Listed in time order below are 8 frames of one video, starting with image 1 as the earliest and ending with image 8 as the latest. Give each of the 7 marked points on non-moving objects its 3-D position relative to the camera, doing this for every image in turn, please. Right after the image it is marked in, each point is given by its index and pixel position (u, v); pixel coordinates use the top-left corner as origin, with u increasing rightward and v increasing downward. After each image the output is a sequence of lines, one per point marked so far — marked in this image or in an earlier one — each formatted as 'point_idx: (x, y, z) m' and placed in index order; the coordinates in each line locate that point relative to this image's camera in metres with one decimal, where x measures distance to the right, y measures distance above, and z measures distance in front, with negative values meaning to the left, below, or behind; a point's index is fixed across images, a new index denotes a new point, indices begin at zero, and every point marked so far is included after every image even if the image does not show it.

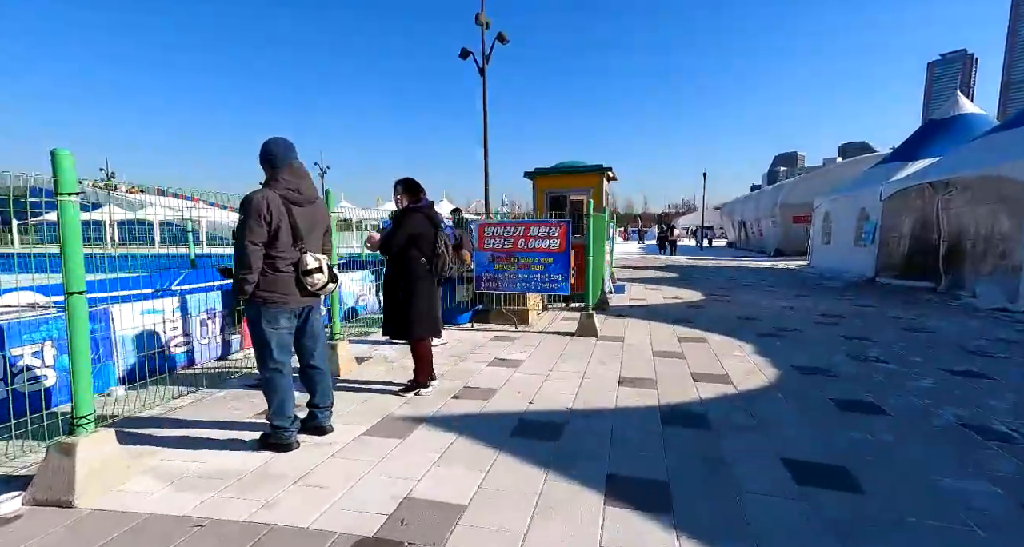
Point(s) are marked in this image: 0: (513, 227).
0: (0.0, +0.7, +7.6) m
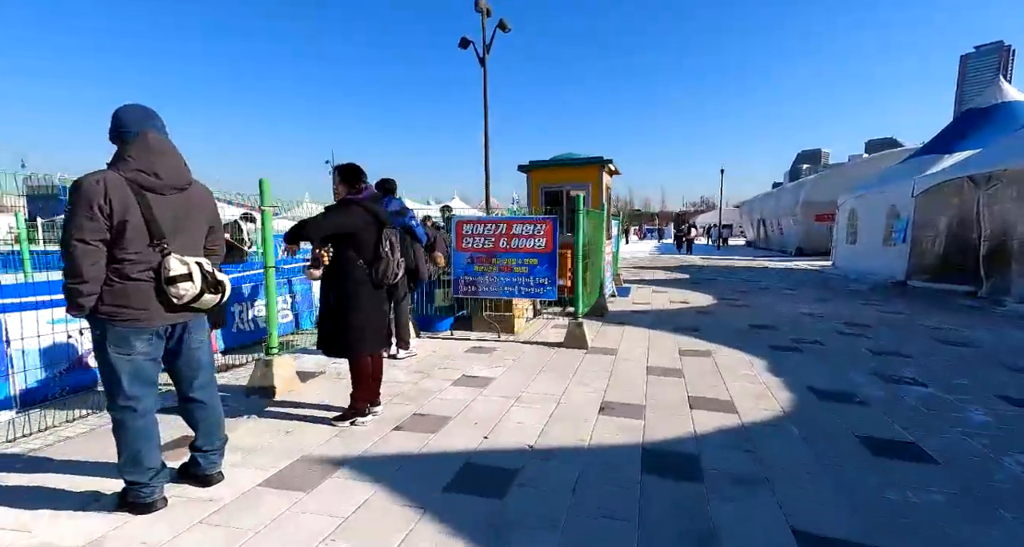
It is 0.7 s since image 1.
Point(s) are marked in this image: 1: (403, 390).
0: (-0.2, +0.6, +6.8) m
1: (-1.0, -1.1, +4.7) m
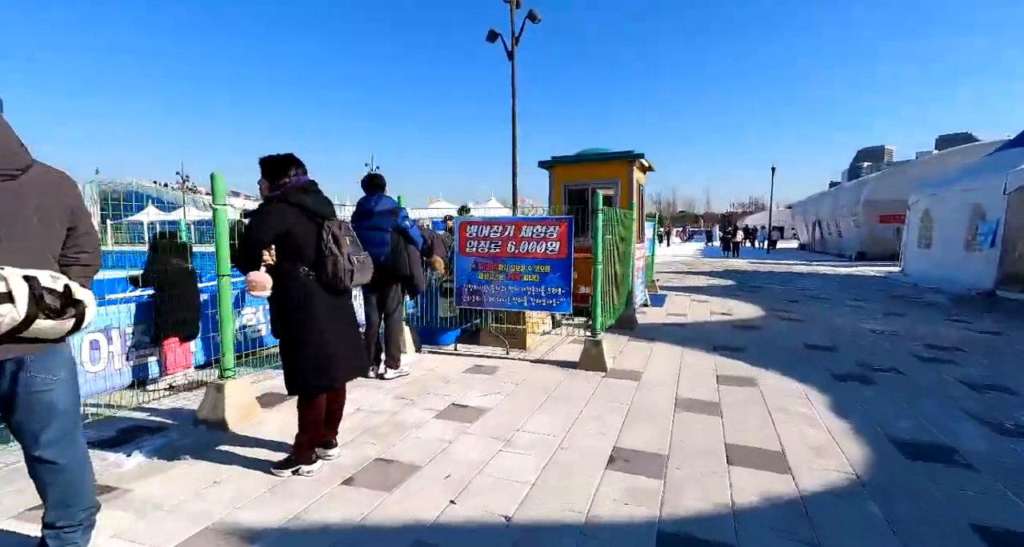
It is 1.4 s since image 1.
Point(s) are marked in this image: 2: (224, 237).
0: (-0.1, +0.5, +5.9) m
1: (-1.0, -1.1, +4.0) m
2: (-2.2, +0.3, +4.0) m
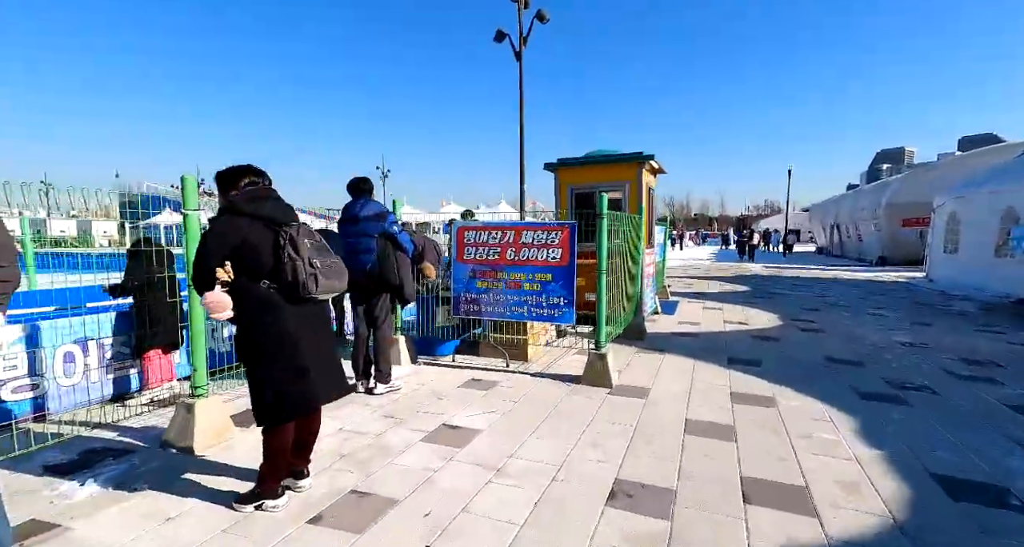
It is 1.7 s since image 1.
0: (-0.1, +0.5, +5.6) m
1: (-1.1, -1.2, +3.7) m
2: (-2.3, +0.2, +3.7) m
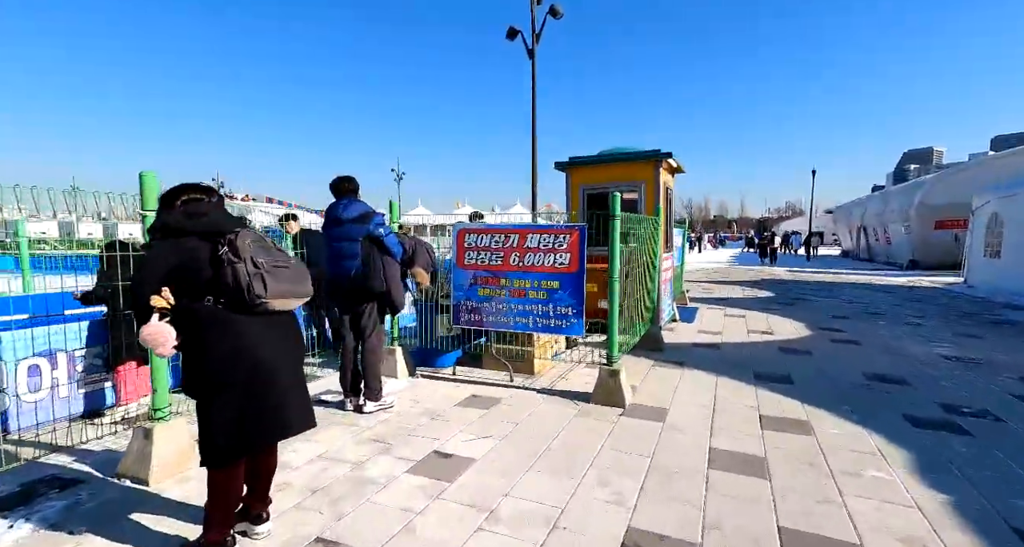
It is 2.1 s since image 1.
0: (-0.1, +0.4, +5.1) m
1: (-1.1, -1.3, +3.2) m
2: (-2.3, +0.2, +3.3) m
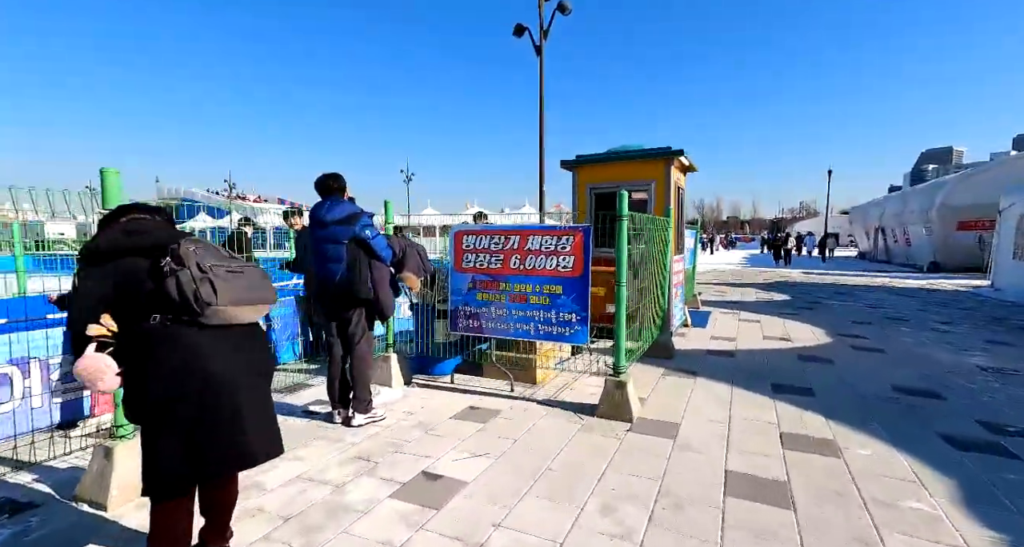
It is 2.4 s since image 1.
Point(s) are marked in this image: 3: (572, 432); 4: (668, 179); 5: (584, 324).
0: (-0.1, +0.4, +4.8) m
1: (-1.1, -1.3, +2.9) m
2: (-2.3, +0.1, +3.1) m
3: (+0.5, -1.2, +4.1) m
4: (+2.1, +1.3, +7.1) m
5: (+0.6, -0.4, +4.6) m
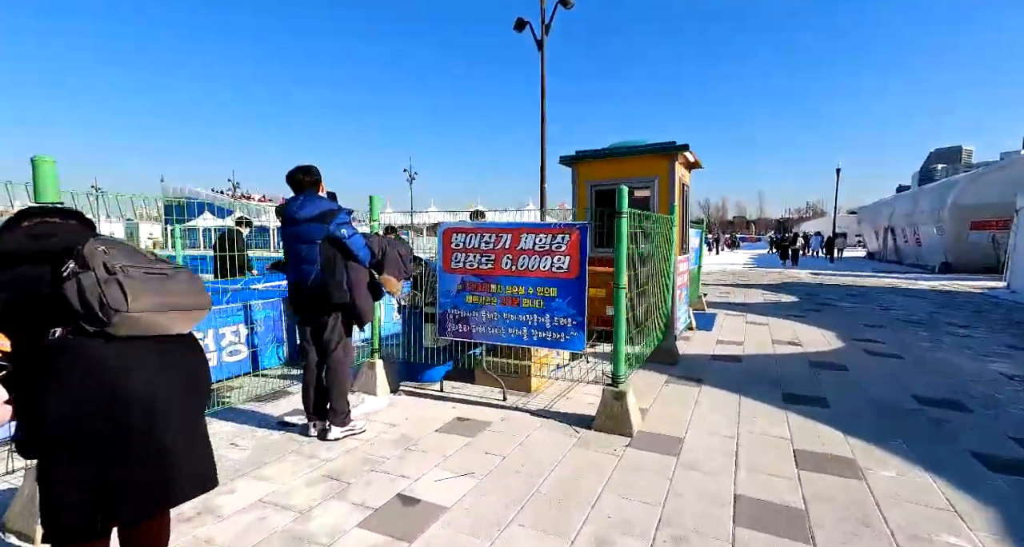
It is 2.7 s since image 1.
0: (-0.1, +0.3, +4.5) m
1: (-1.2, -1.3, +2.6) m
2: (-2.4, +0.1, +2.8) m
3: (+0.4, -1.3, +3.8) m
4: (+2.1, +1.3, +6.8) m
5: (+0.6, -0.5, +4.2) m
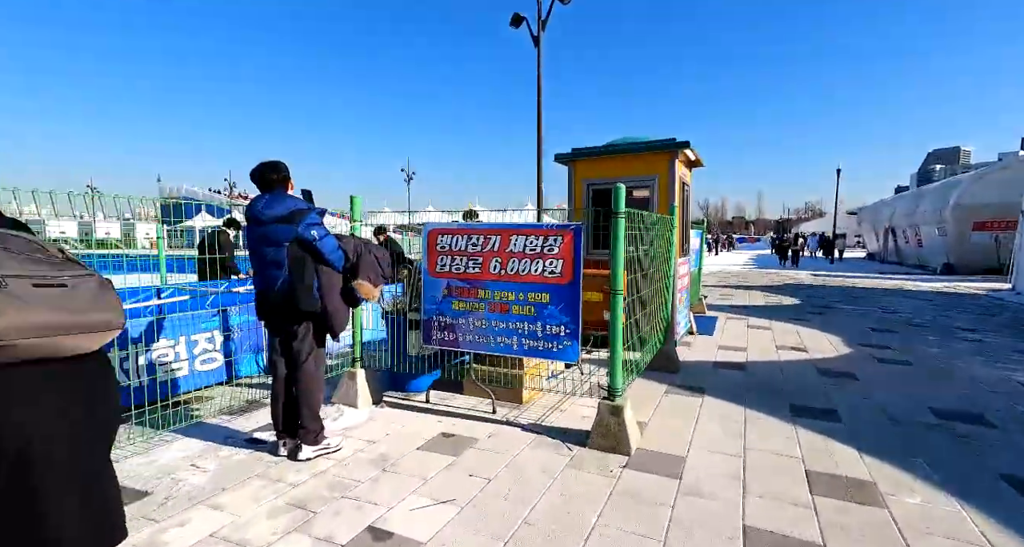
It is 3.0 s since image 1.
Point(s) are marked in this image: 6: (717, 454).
0: (-0.2, +0.3, +4.2) m
1: (-1.3, -1.3, +2.3) m
2: (-2.5, +0.1, +2.5) m
3: (+0.3, -1.3, +3.5) m
4: (+2.0, +1.3, +6.5) m
5: (+0.5, -0.5, +3.9) m
6: (+1.4, -1.2, +3.6) m
